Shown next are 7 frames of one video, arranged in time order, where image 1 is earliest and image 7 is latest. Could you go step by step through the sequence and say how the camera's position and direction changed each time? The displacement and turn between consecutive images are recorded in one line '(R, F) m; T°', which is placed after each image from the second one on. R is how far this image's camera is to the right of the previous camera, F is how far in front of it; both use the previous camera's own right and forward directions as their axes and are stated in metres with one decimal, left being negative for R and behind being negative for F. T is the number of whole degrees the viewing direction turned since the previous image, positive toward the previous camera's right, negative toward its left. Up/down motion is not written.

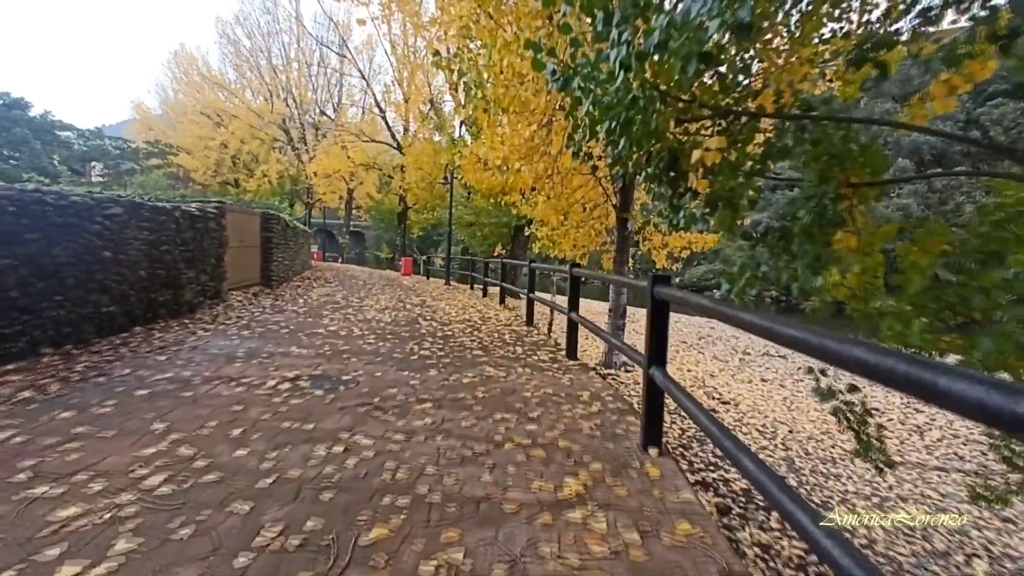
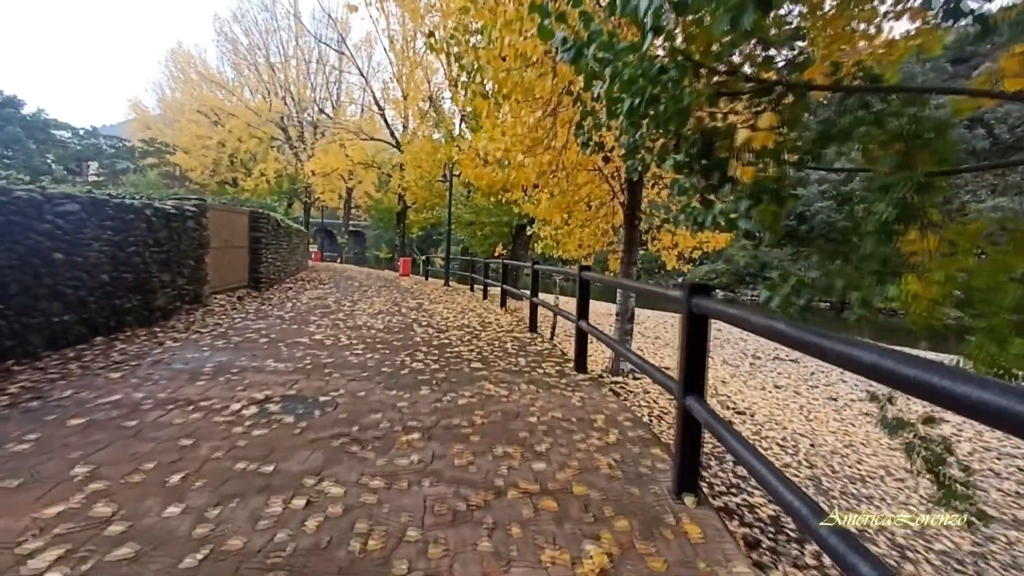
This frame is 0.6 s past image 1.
(0.0, +0.5) m; 0°
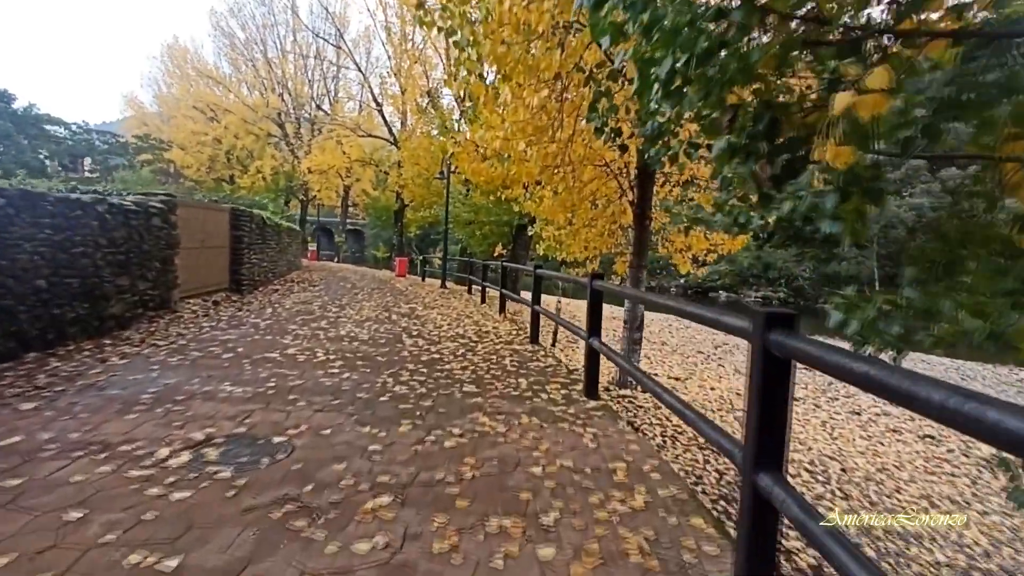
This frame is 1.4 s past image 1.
(0.0, +0.7) m; 0°
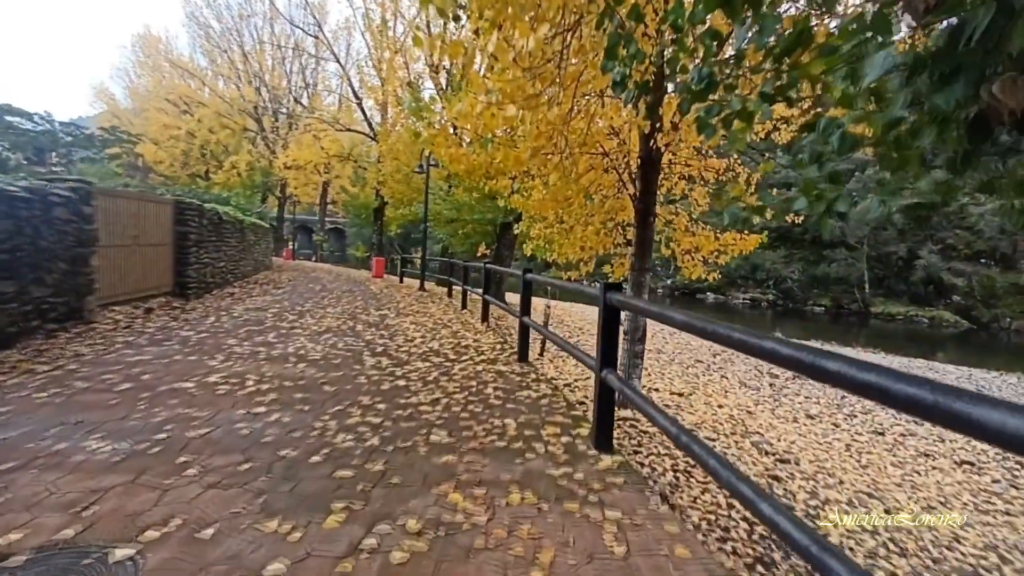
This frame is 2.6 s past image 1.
(0.0, +1.1) m; +2°
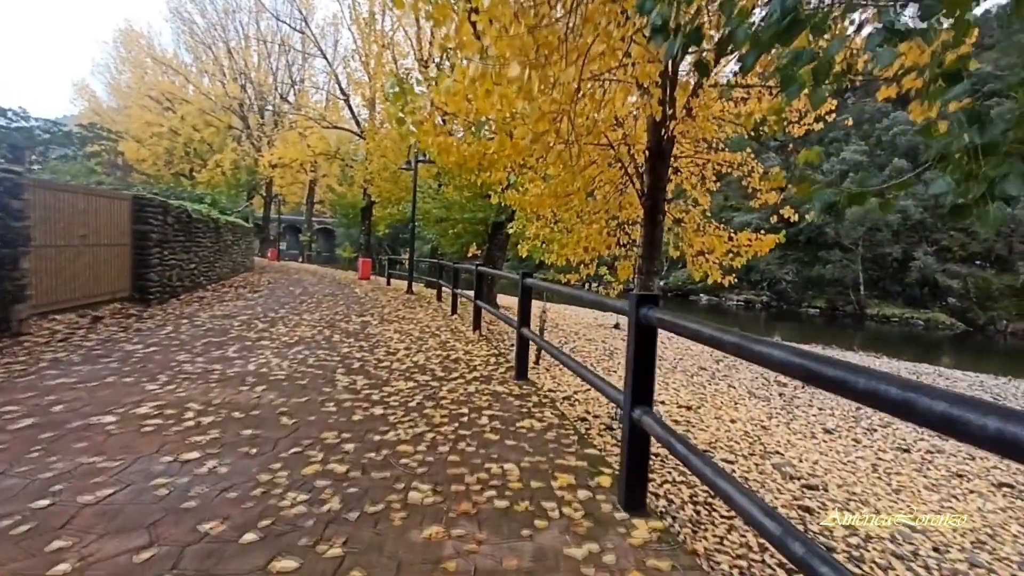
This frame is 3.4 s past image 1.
(-0.1, +0.7) m; +1°
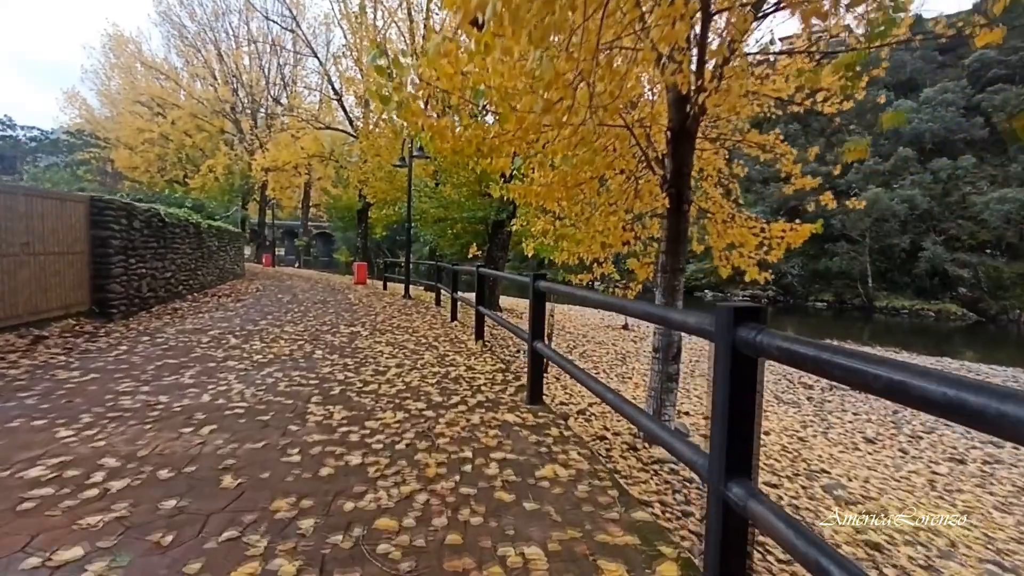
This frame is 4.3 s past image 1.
(-0.1, +0.8) m; 0°
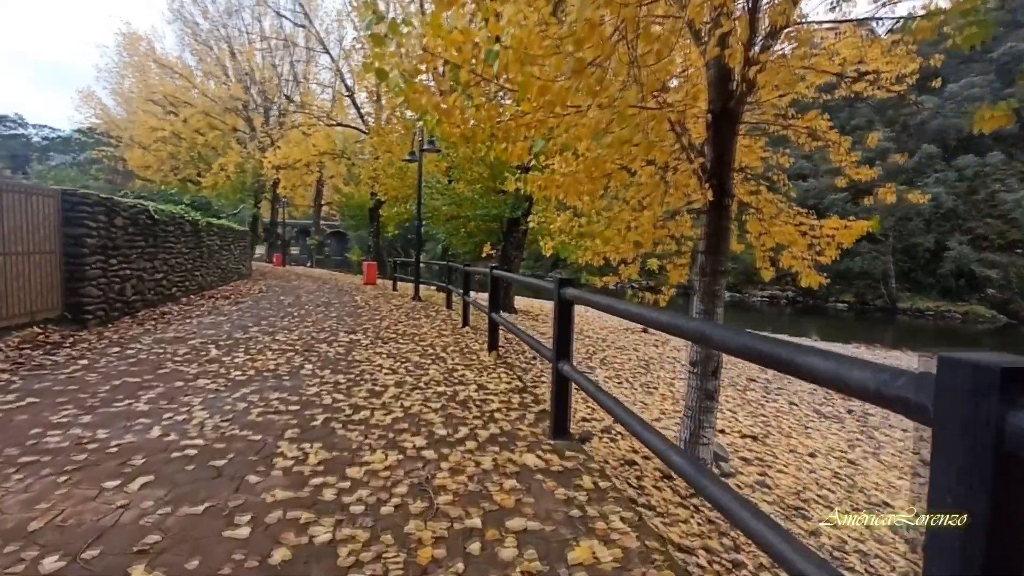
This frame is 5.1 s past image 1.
(0.0, +0.7) m; -1°
